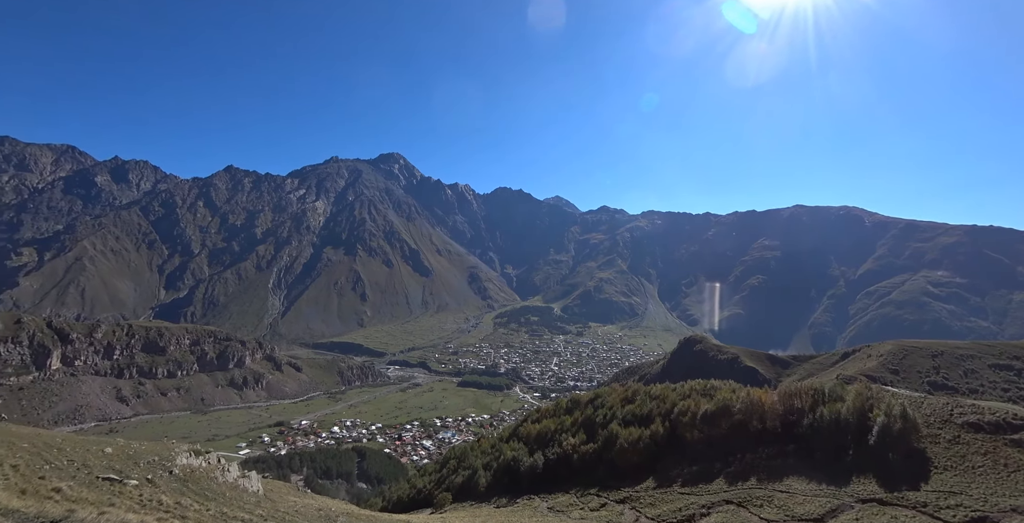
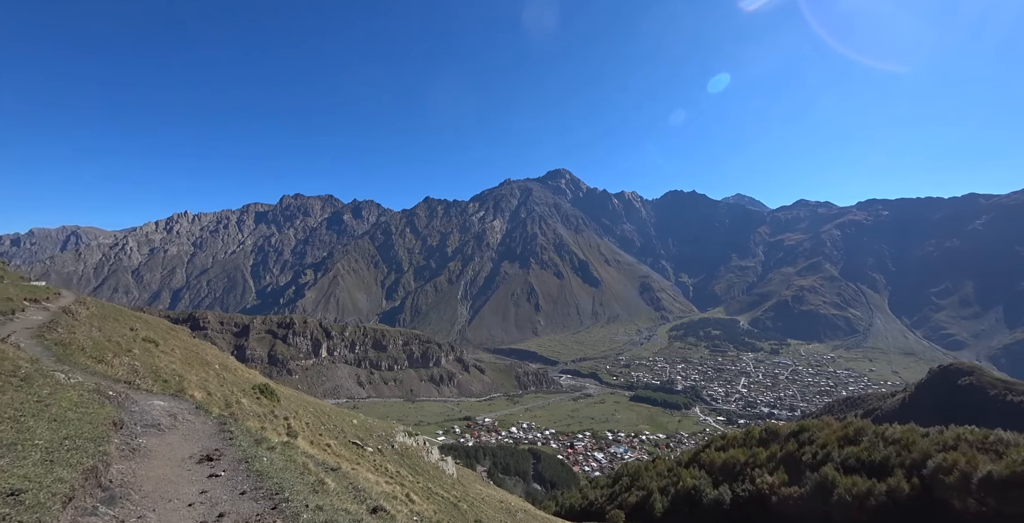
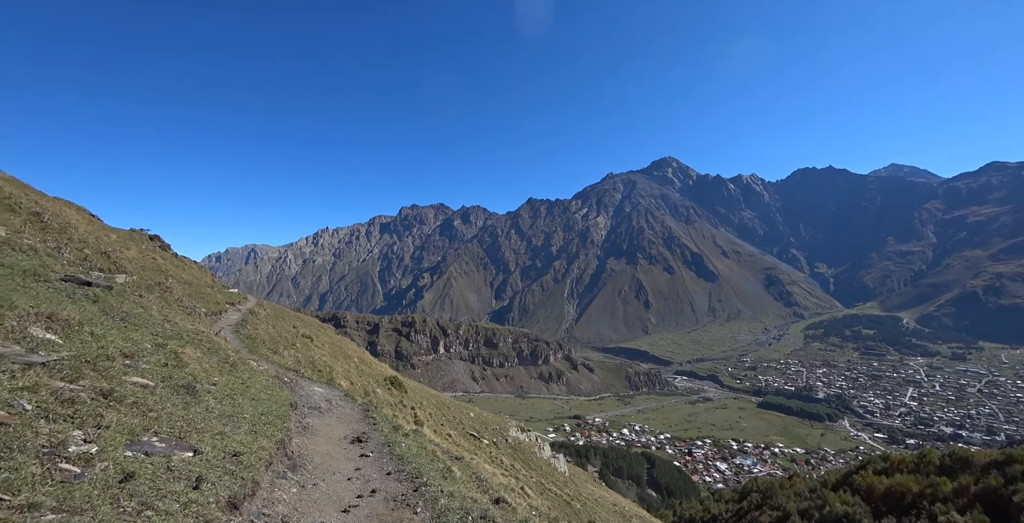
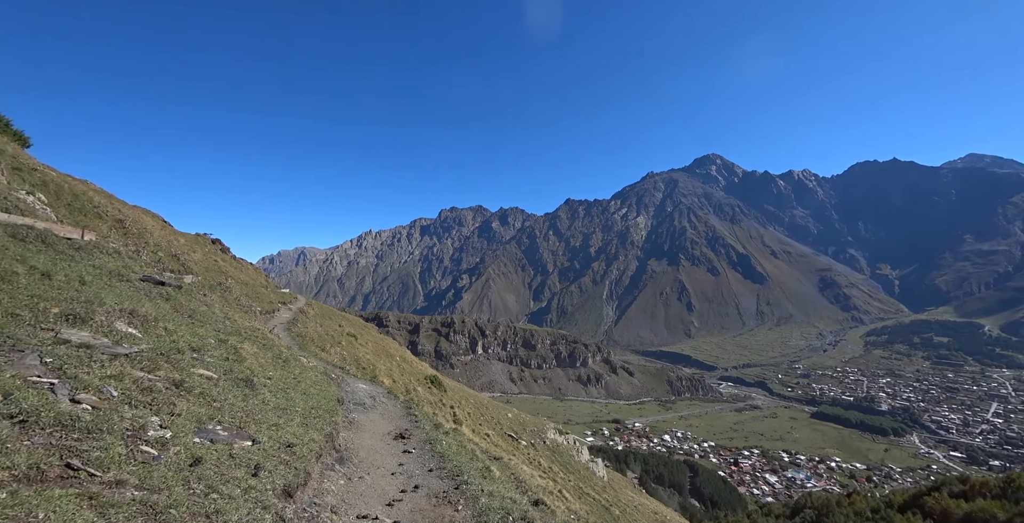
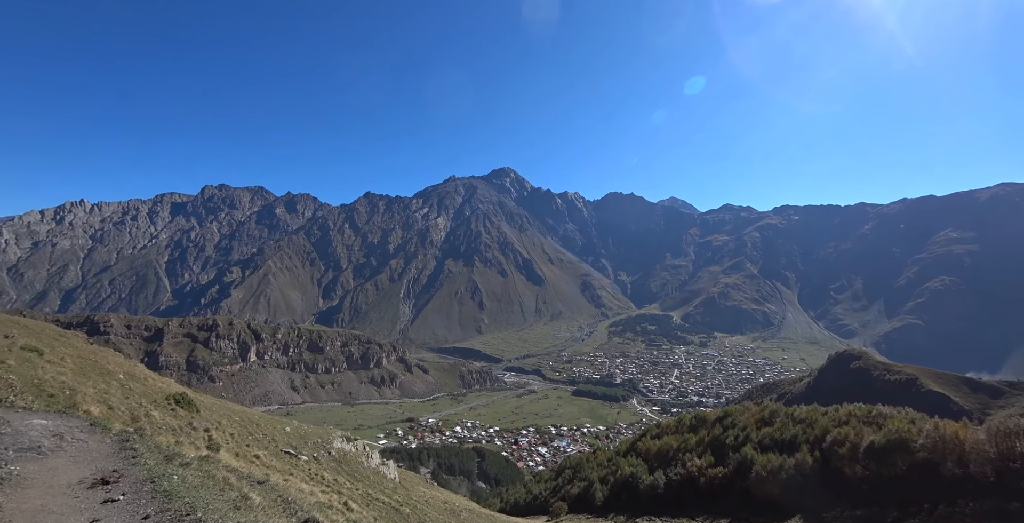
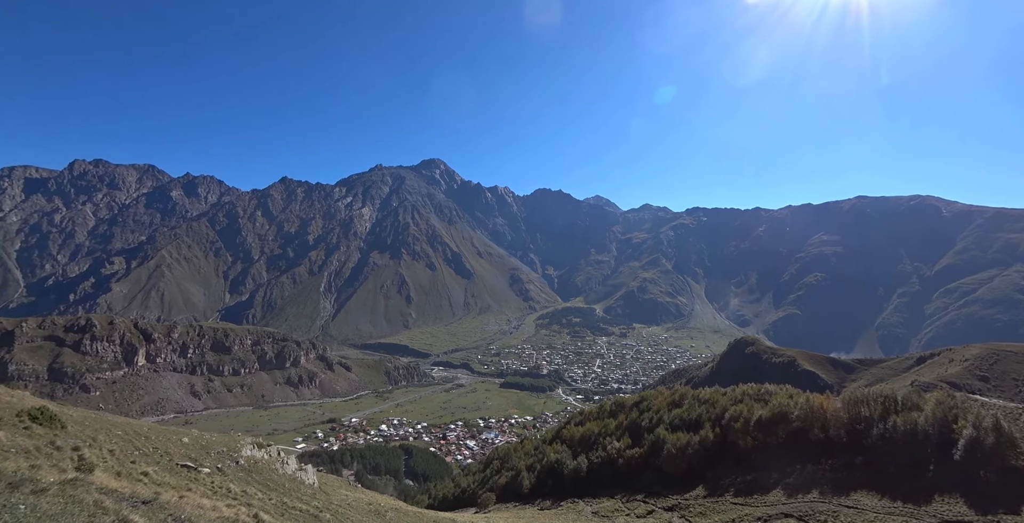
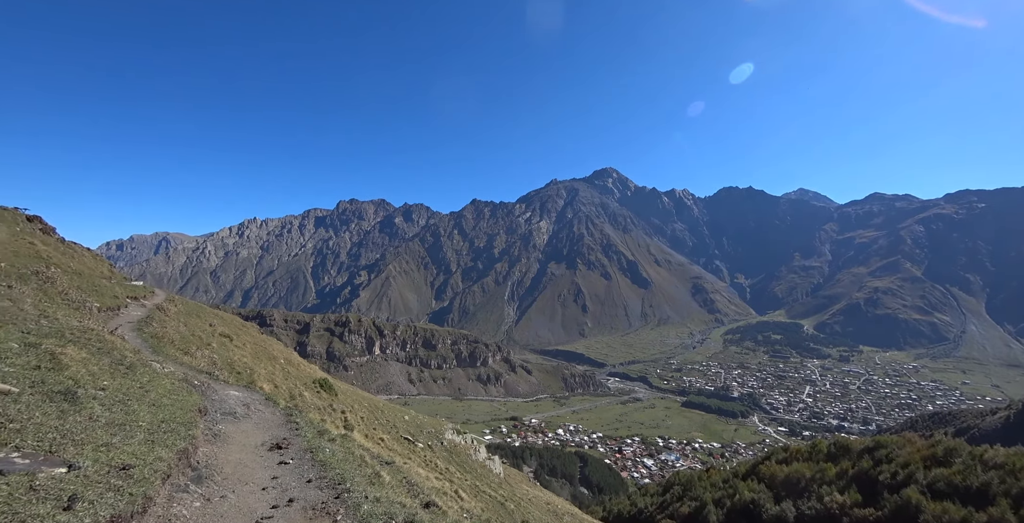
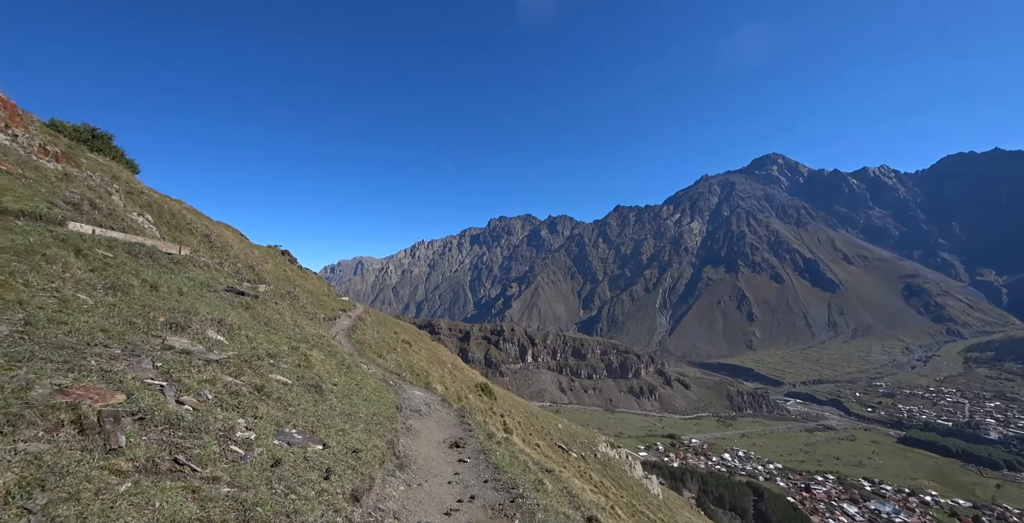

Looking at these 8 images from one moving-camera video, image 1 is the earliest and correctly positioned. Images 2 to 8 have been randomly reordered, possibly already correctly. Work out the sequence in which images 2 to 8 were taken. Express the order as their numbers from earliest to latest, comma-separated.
6, 5, 2, 7, 3, 4, 8
